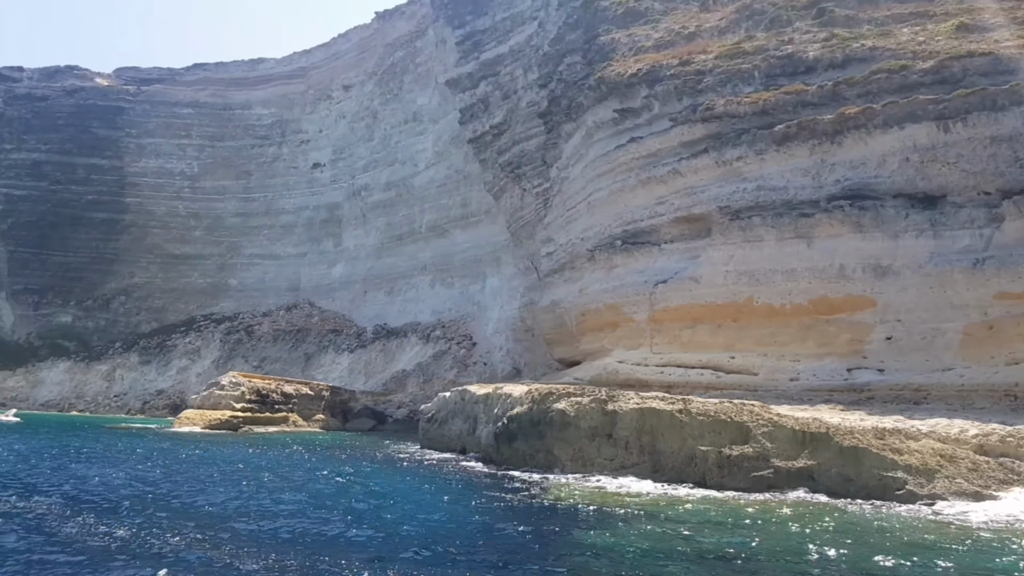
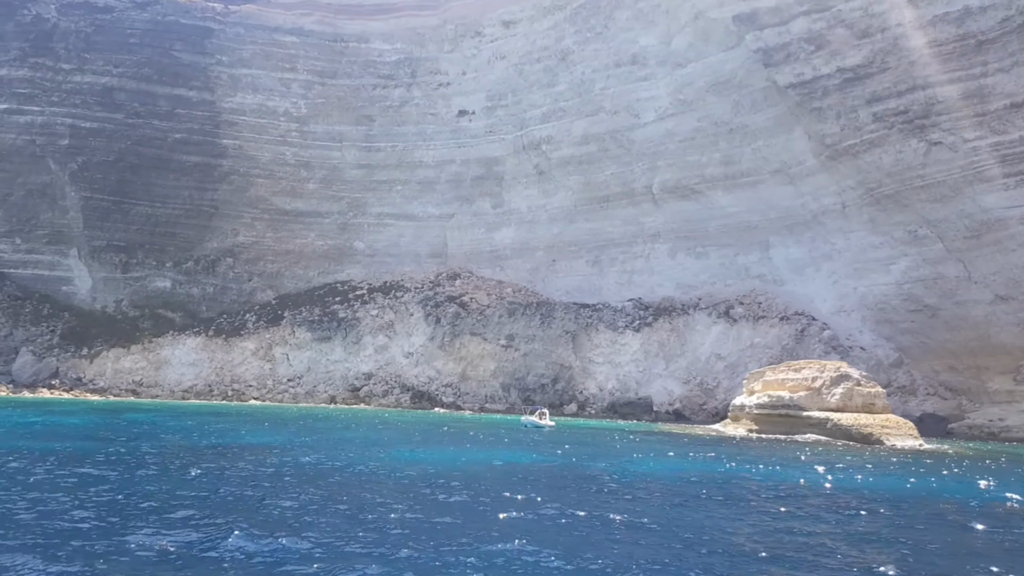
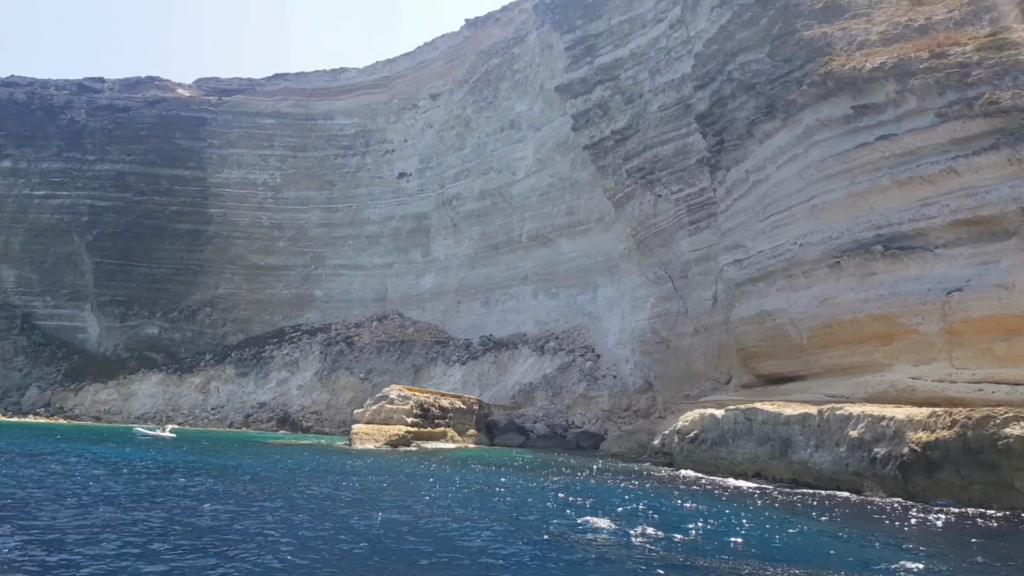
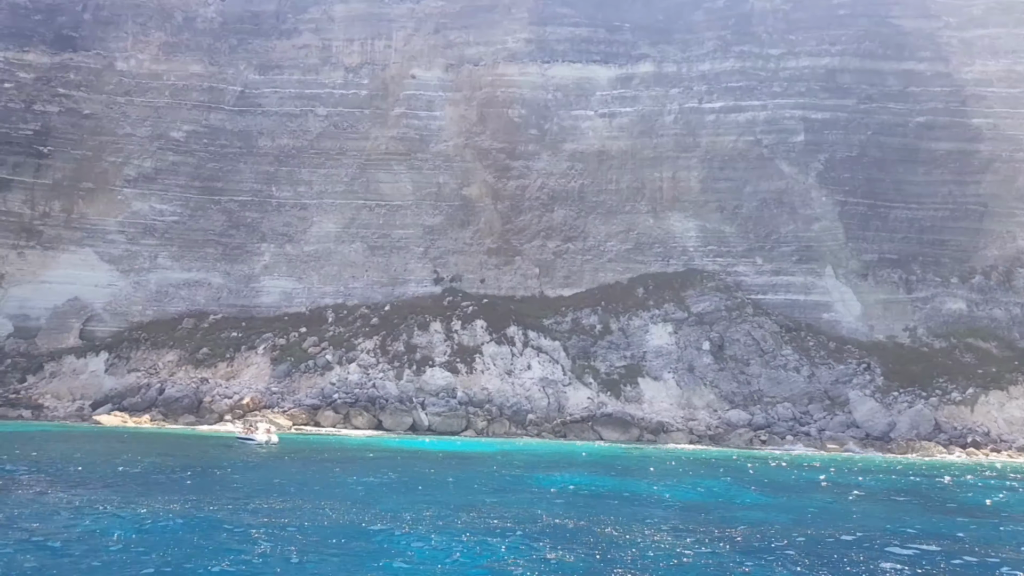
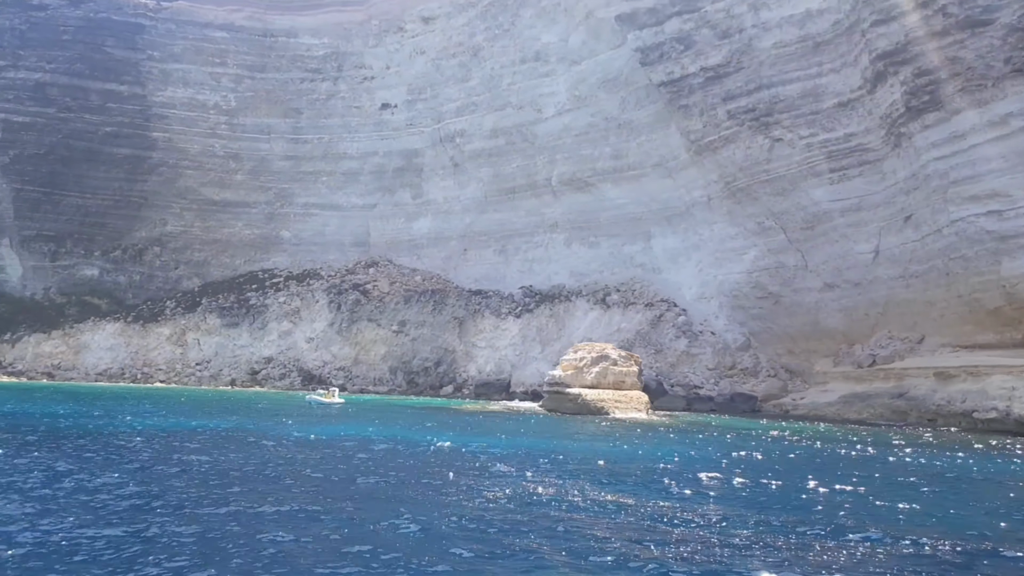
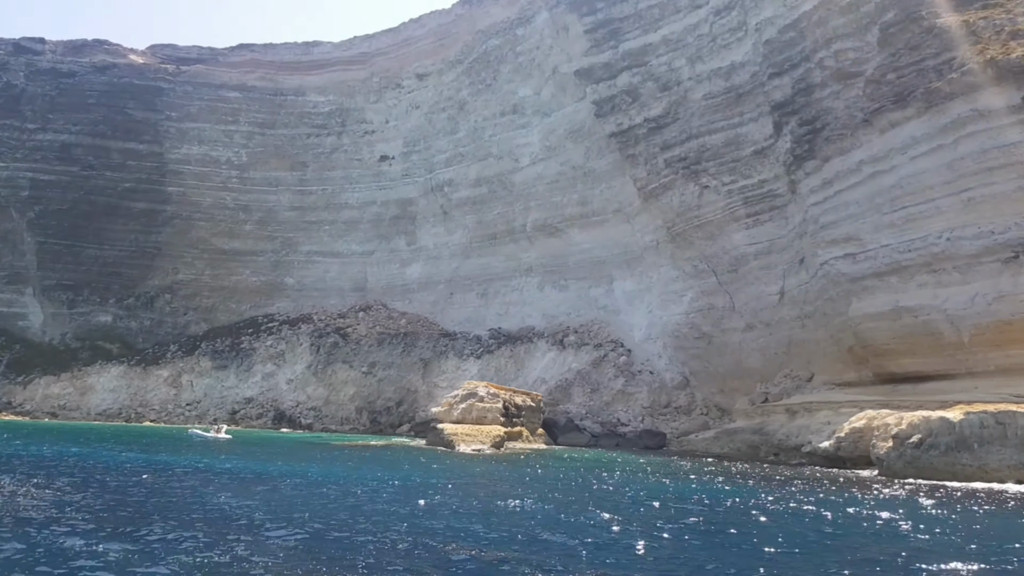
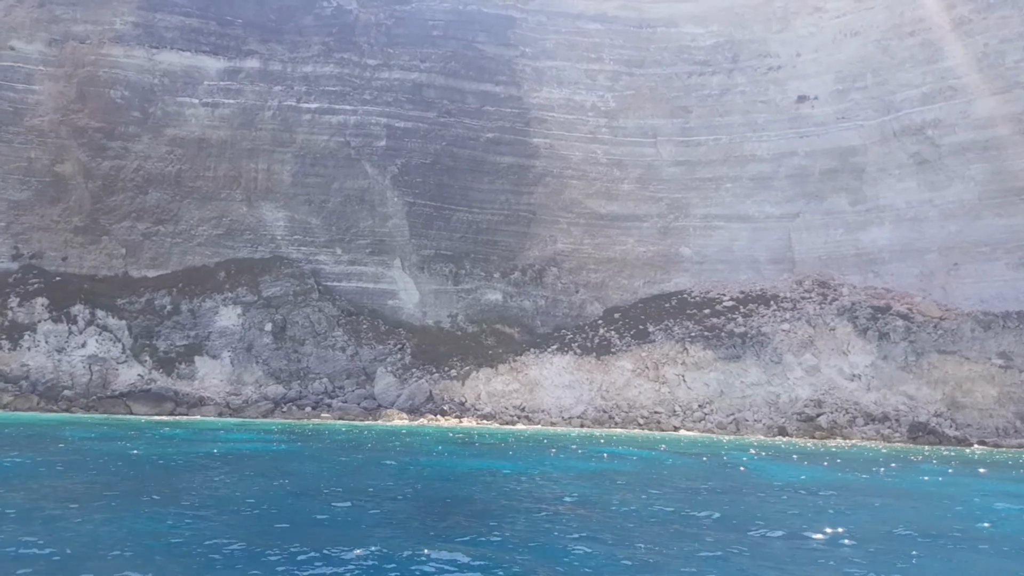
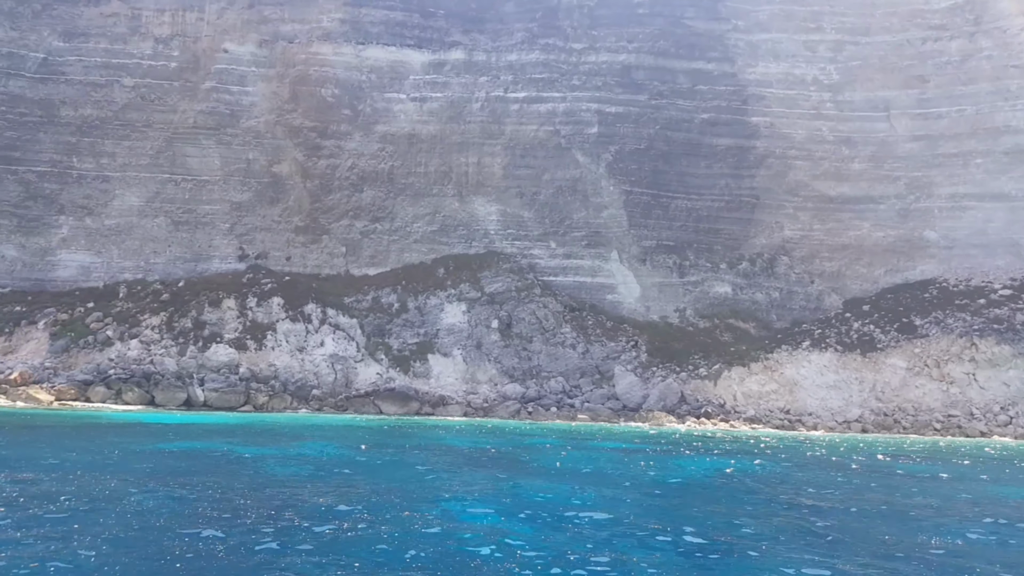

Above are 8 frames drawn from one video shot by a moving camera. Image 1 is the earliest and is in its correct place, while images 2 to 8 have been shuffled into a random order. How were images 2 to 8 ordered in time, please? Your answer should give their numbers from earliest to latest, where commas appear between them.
3, 6, 5, 2, 7, 8, 4
